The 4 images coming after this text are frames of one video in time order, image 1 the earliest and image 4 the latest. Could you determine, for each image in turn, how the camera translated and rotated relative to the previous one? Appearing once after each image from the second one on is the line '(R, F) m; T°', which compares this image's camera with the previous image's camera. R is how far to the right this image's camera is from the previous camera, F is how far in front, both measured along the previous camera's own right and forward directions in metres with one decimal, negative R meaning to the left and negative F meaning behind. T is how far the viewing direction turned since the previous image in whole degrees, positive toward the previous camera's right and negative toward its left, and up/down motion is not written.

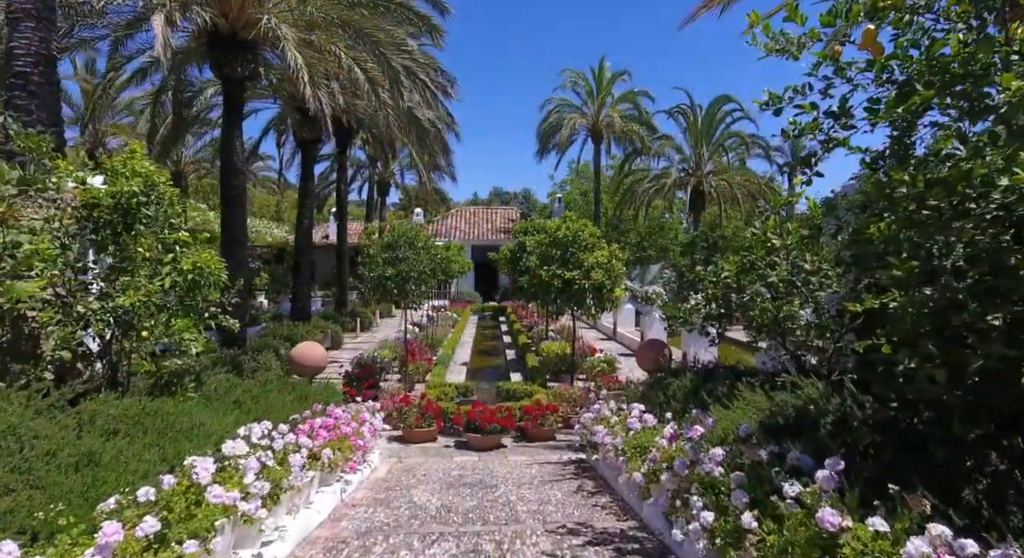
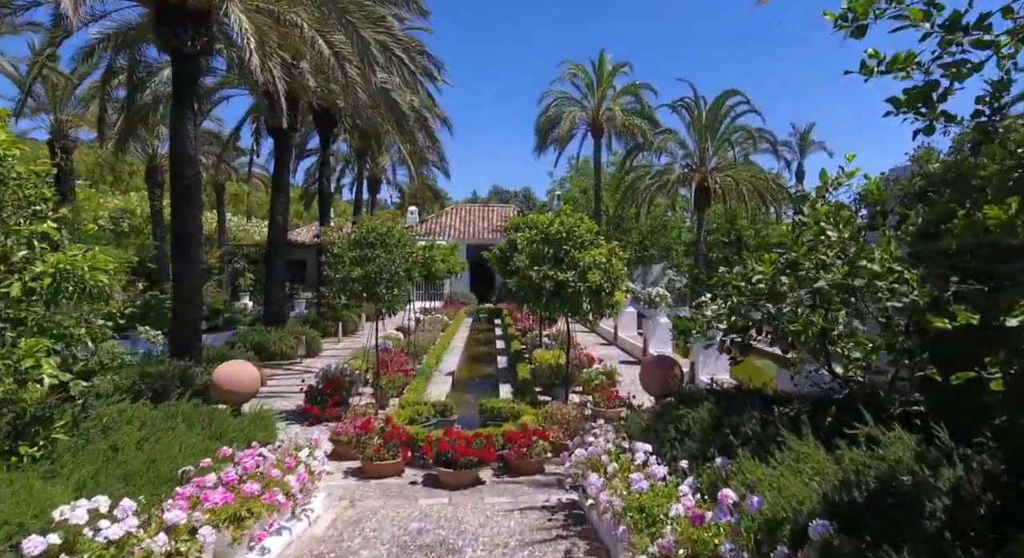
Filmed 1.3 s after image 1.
(+0.2, +1.2) m; 0°
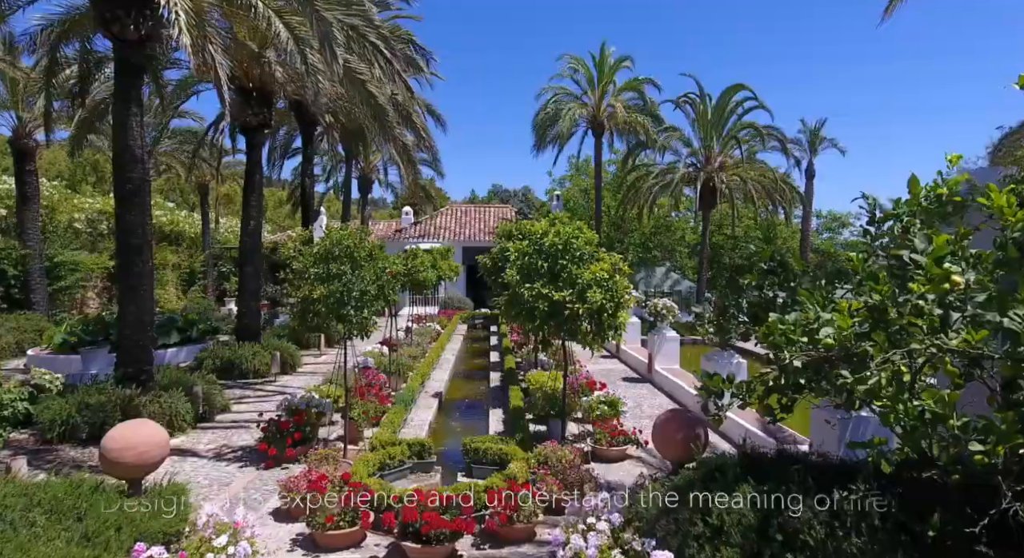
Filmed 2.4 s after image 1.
(+0.2, +1.1) m; 0°
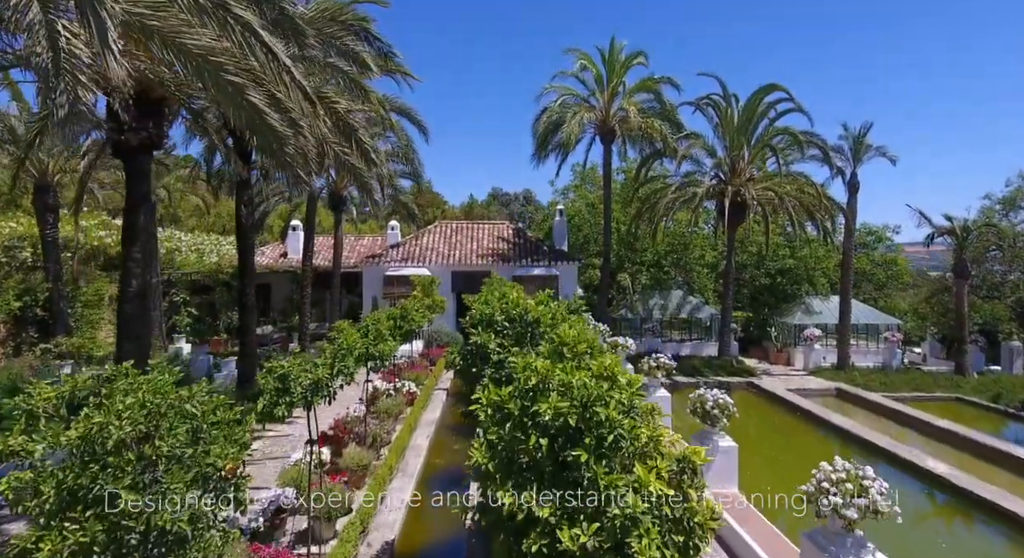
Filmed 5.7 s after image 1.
(+0.2, +3.7) m; 0°
